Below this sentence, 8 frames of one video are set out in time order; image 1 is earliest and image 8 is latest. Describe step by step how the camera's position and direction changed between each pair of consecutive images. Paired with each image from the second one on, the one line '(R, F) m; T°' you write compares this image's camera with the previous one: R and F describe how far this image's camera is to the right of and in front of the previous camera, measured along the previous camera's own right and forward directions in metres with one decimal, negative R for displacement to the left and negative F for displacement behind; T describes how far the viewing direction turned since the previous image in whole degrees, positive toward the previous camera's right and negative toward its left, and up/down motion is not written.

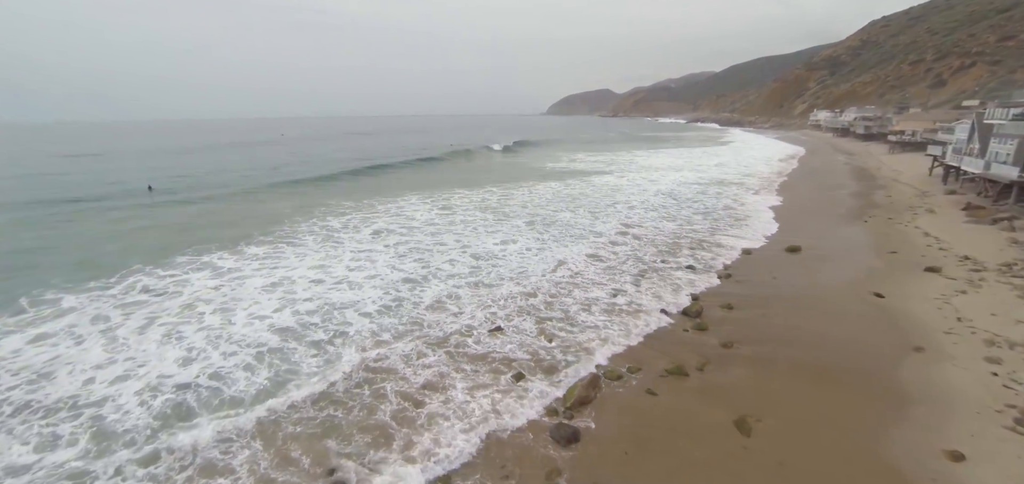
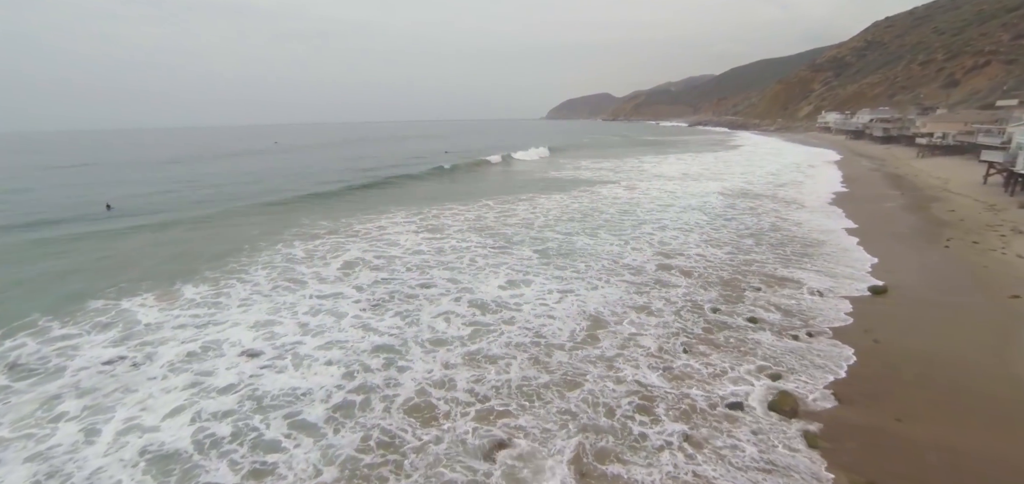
(-0.3, +2.7) m; +1°
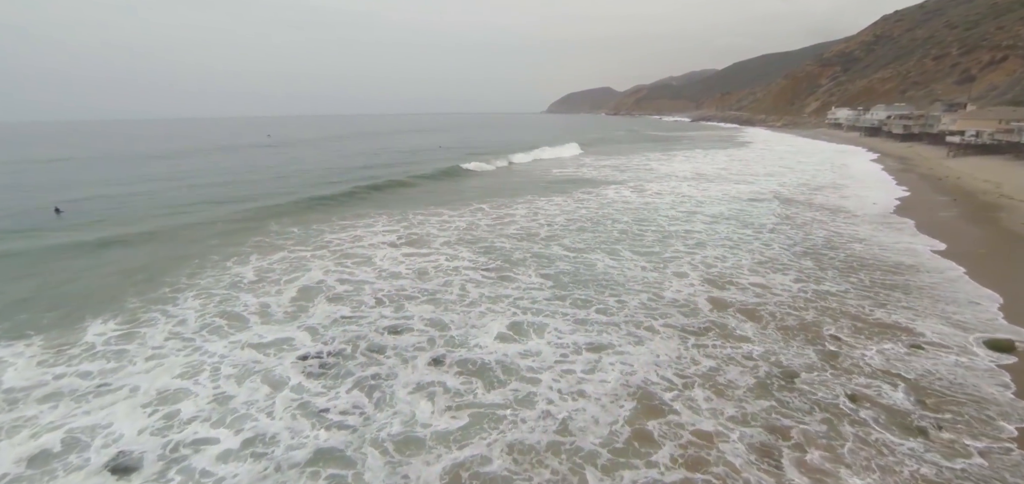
(-0.2, +2.4) m; +1°
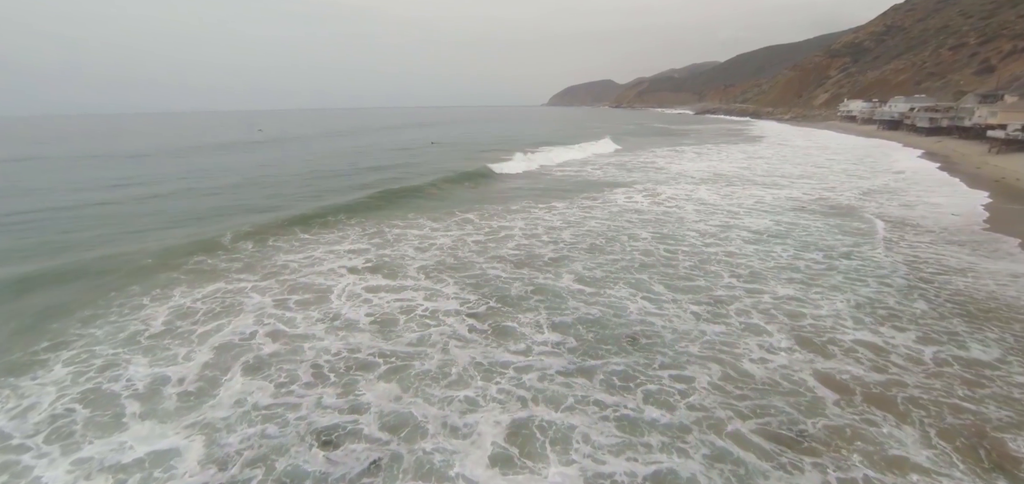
(-0.2, +2.6) m; +1°
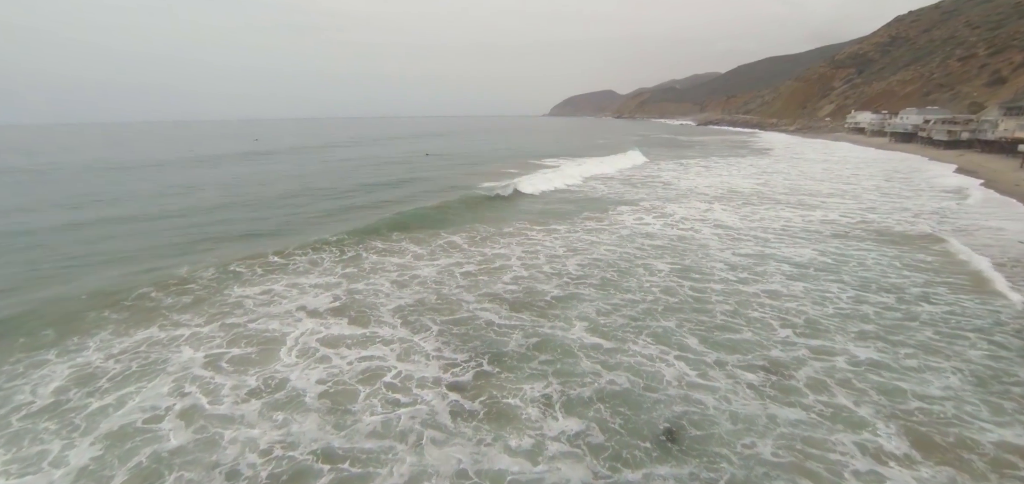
(0.0, +1.7) m; +1°
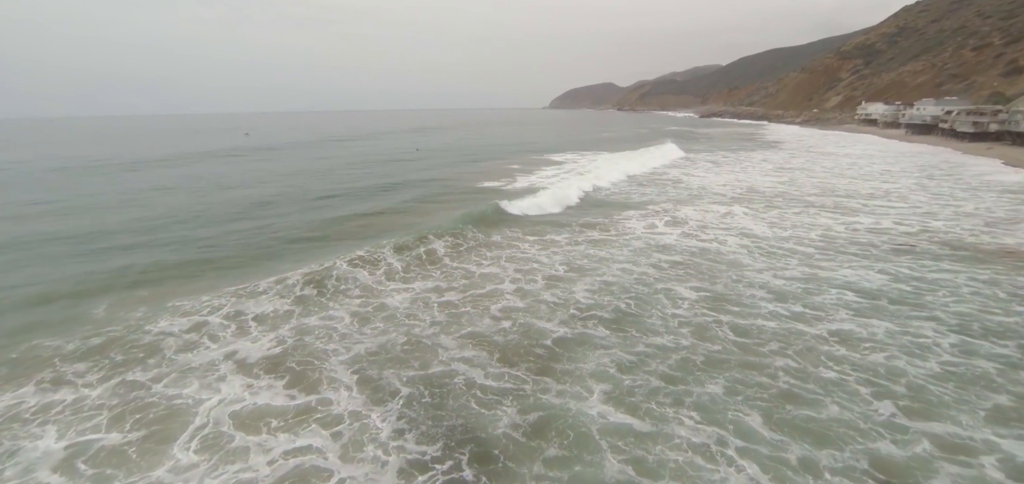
(0.0, +1.9) m; +1°
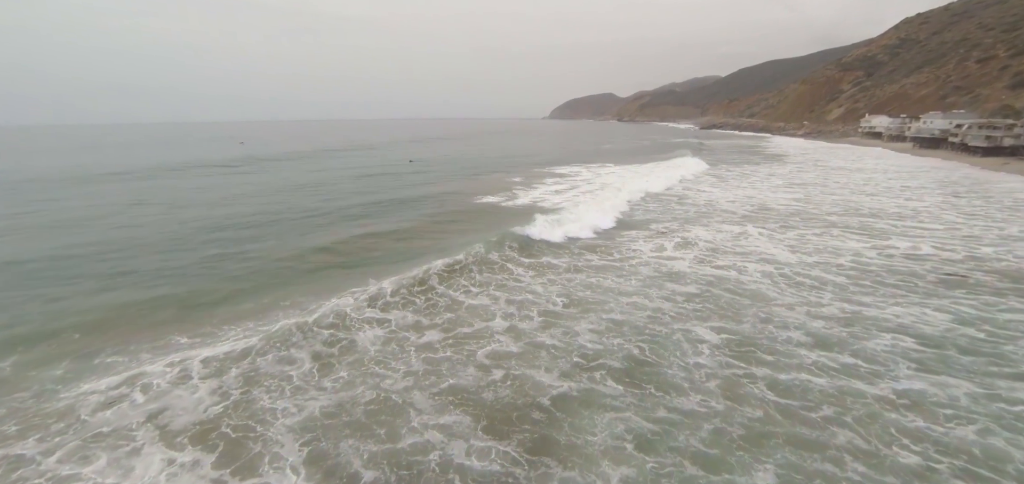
(0.0, +1.2) m; +1°
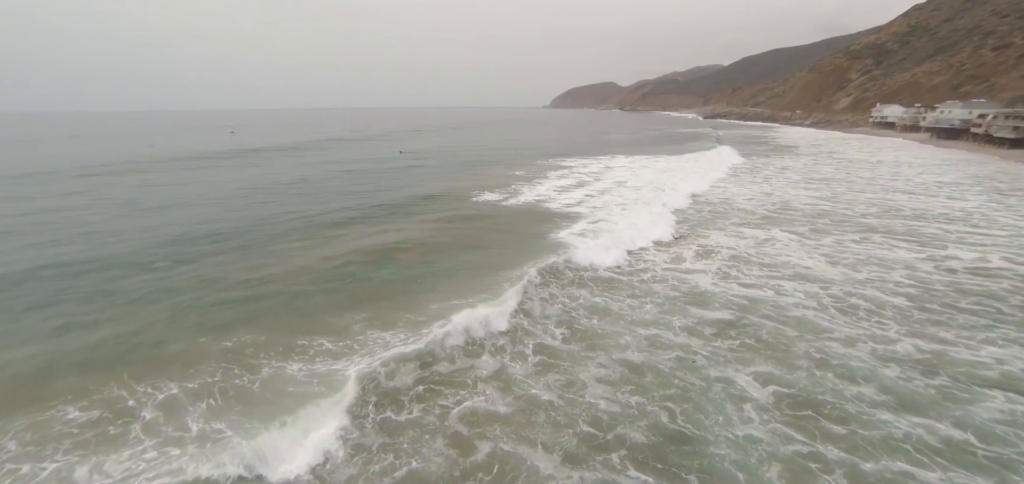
(+0.1, +1.6) m; +1°
